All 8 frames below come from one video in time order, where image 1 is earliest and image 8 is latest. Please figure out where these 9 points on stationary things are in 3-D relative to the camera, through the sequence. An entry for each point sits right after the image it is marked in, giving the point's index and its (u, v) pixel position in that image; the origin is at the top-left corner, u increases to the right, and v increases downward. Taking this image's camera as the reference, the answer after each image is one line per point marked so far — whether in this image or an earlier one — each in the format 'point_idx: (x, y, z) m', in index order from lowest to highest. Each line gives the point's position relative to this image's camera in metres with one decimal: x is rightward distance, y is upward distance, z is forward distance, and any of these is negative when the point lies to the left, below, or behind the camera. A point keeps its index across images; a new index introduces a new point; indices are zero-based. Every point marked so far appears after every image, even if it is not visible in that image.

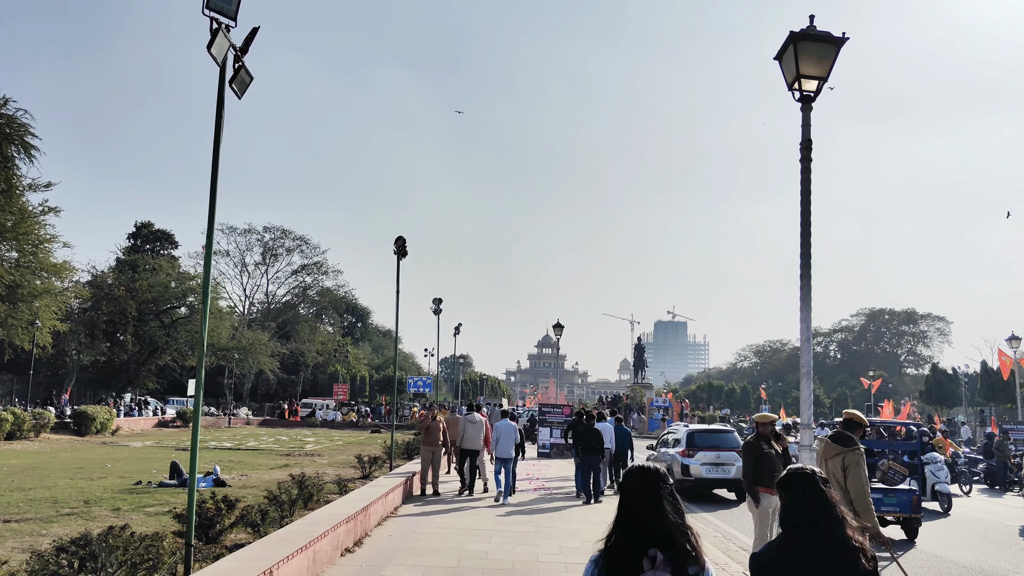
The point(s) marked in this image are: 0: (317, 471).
0: (-4.5, -4.3, +17.5) m
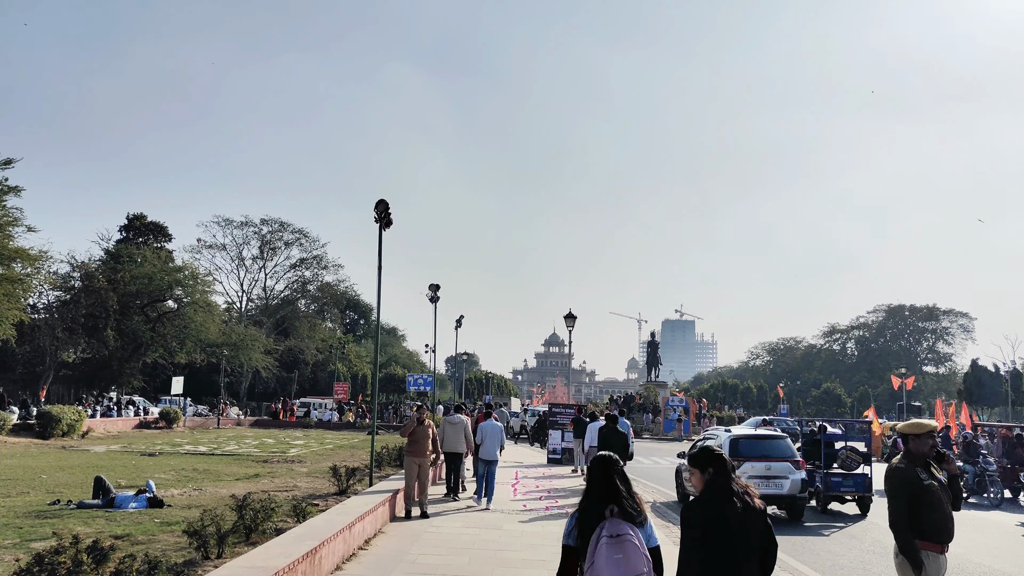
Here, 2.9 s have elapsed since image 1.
0: (-4.4, -3.9, +14.7) m
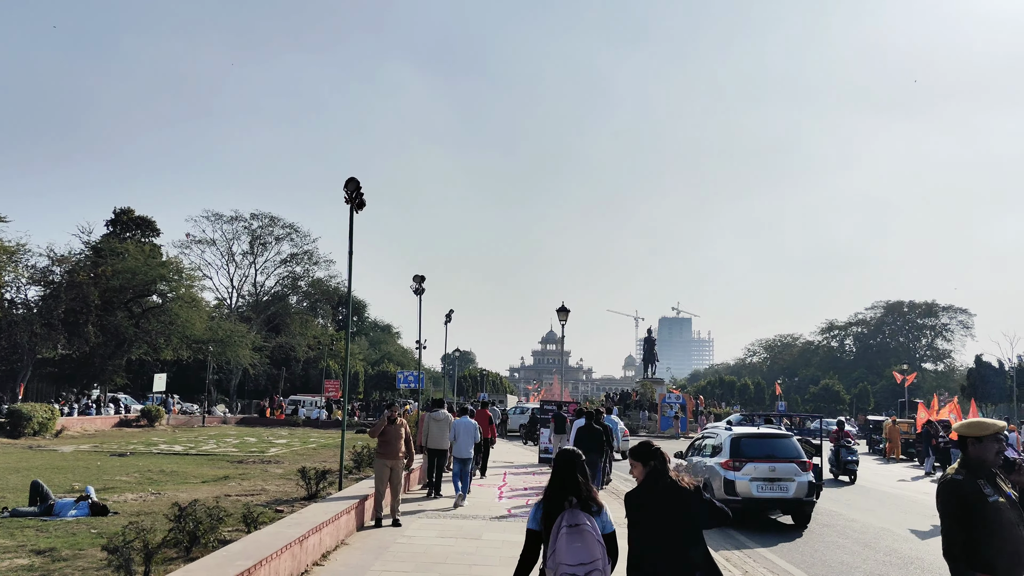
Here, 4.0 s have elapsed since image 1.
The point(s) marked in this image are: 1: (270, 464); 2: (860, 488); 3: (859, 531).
0: (-4.7, -3.6, +13.6) m
1: (-6.2, -4.5, +19.4) m
2: (+8.1, -4.7, +17.7) m
3: (+5.3, -3.7, +11.6) m
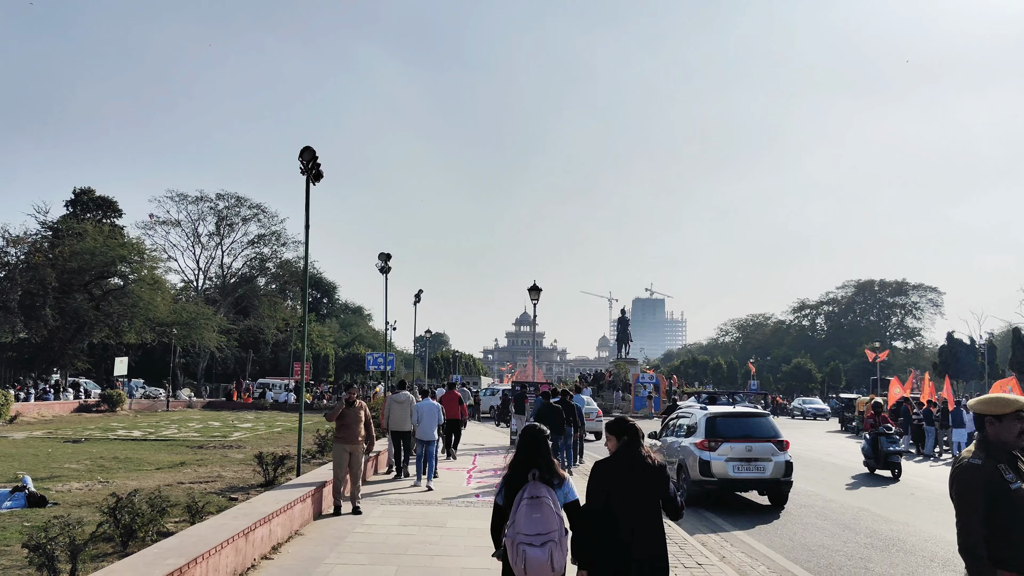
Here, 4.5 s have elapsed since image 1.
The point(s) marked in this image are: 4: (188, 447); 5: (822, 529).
0: (-5.2, -3.2, +13.0) m
1: (-6.9, -3.9, +18.7) m
2: (+7.4, -4.1, +17.5) m
3: (+4.8, -3.3, +11.3) m
4: (-8.4, -4.1, +19.7) m
5: (+4.0, -3.2, +10.1) m
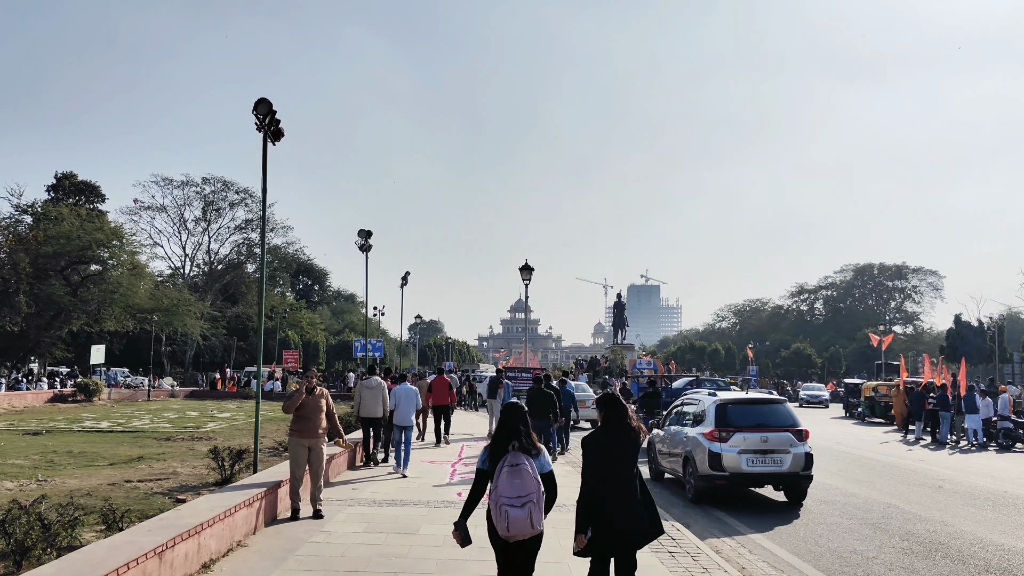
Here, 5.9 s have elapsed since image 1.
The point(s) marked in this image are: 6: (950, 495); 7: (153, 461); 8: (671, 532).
0: (-5.4, -2.9, +11.6) m
1: (-7.1, -3.5, +17.4) m
2: (+7.2, -3.6, +16.2) m
3: (+4.6, -2.9, +10.0) m
4: (-8.6, -3.6, +18.4) m
5: (+3.9, -2.8, +8.8) m
6: (+6.1, -2.9, +10.5) m
7: (-6.5, -3.2, +14.0) m
8: (+1.7, -2.7, +8.3) m
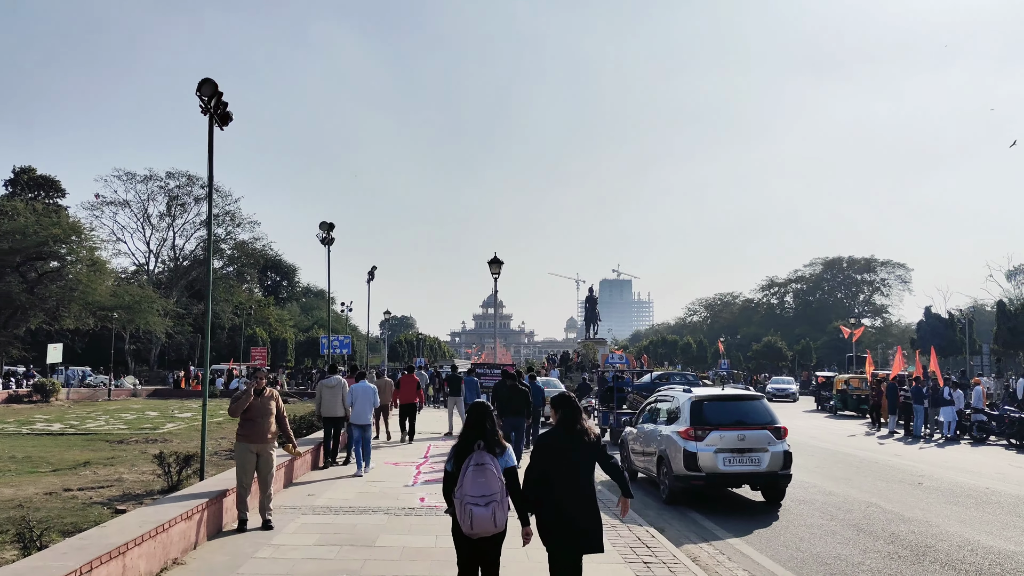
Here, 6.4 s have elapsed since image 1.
0: (-5.9, -2.8, +10.9) m
1: (-7.8, -3.4, +16.6) m
2: (+6.5, -3.4, +15.9) m
3: (+4.2, -2.8, +9.6) m
4: (-9.3, -3.5, +17.5) m
5: (+3.5, -2.7, +8.4) m
6: (+5.6, -2.8, +10.2) m
7: (-7.1, -3.1, +13.3) m
8: (+1.4, -2.6, +7.8) m
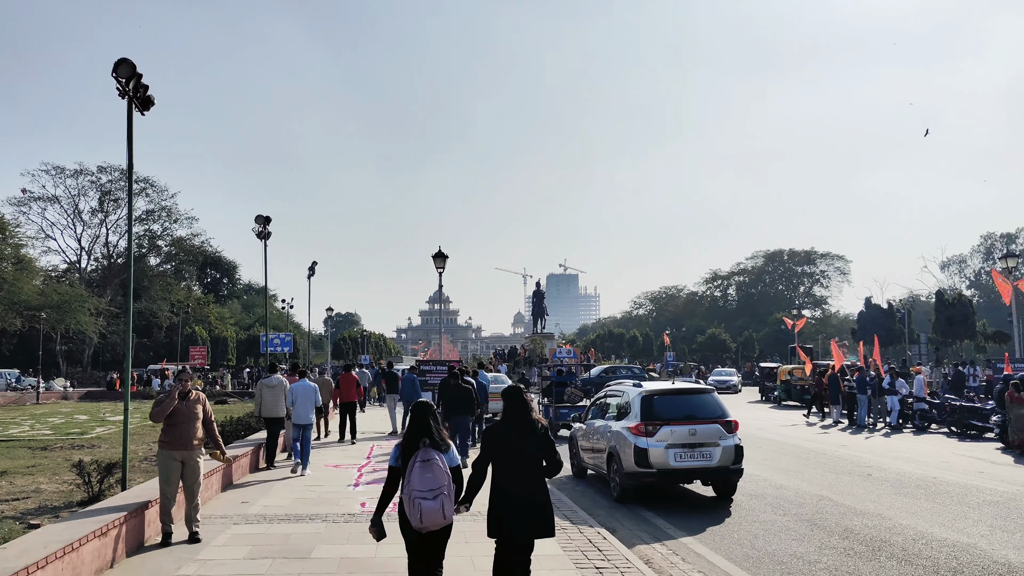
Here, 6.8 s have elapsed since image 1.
0: (-6.6, -2.8, +10.1) m
1: (-8.9, -3.3, +15.7) m
2: (+5.4, -3.3, +16.0) m
3: (+3.5, -2.7, +9.5) m
4: (-10.5, -3.5, +16.5) m
5: (+2.9, -2.6, +8.3) m
6: (+4.9, -2.6, +10.2) m
7: (-8.0, -3.1, +12.4) m
8: (+0.8, -2.5, +7.5) m
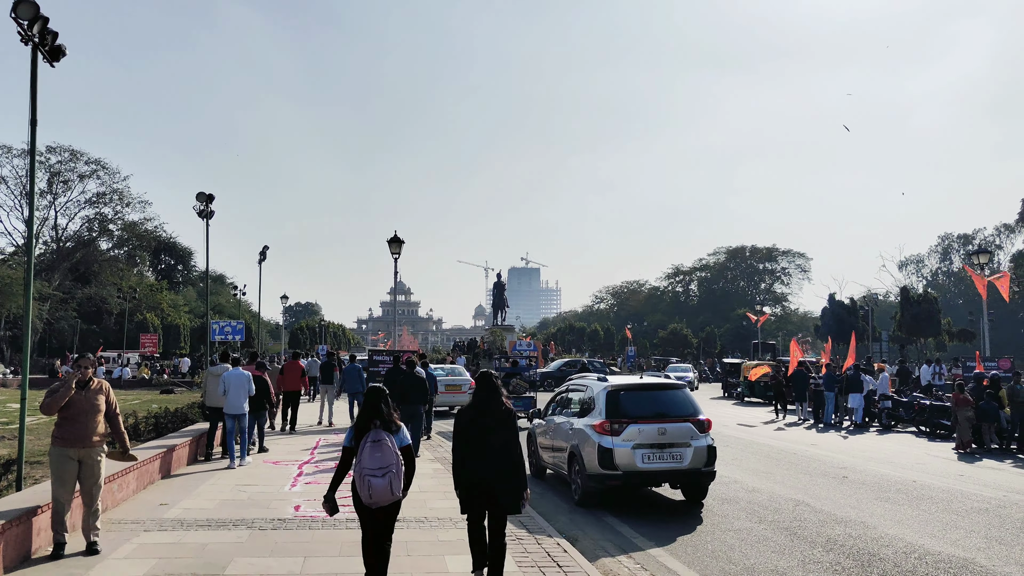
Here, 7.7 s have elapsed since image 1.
0: (-7.2, -2.4, +8.9) m
1: (-9.8, -2.9, +14.4) m
2: (+4.6, -3.1, +15.4) m
3: (+3.0, -2.5, +8.8) m
4: (-11.3, -3.1, +15.1) m
5: (+2.4, -2.4, +7.5) m
6: (+4.3, -2.5, +9.5) m
7: (-8.7, -2.7, +11.1) m
8: (+0.4, -2.3, +6.7) m
